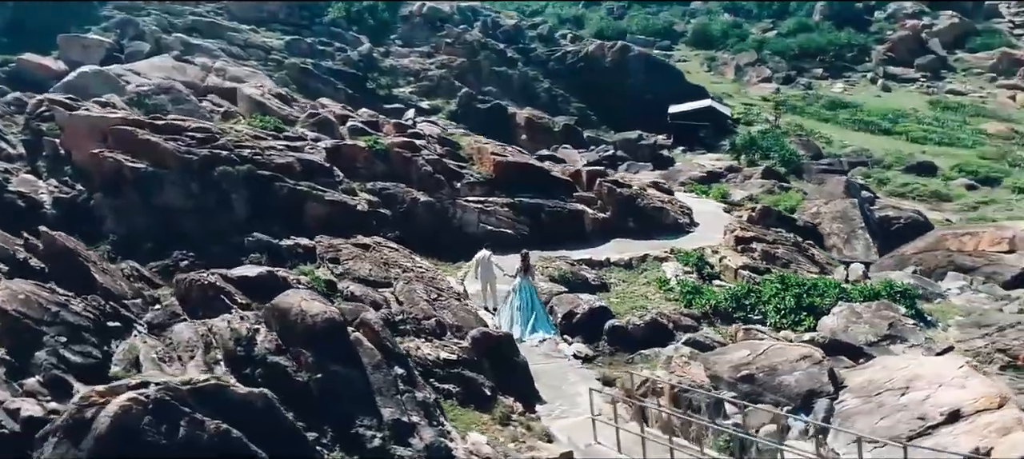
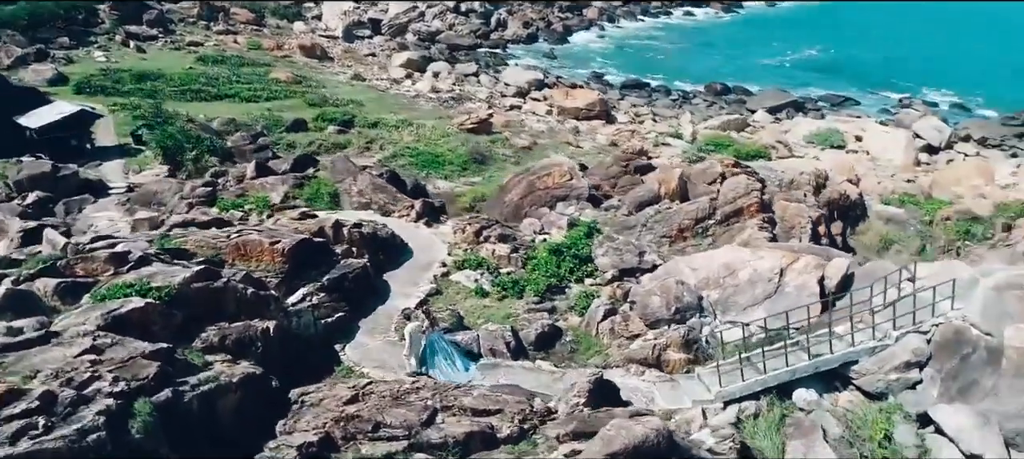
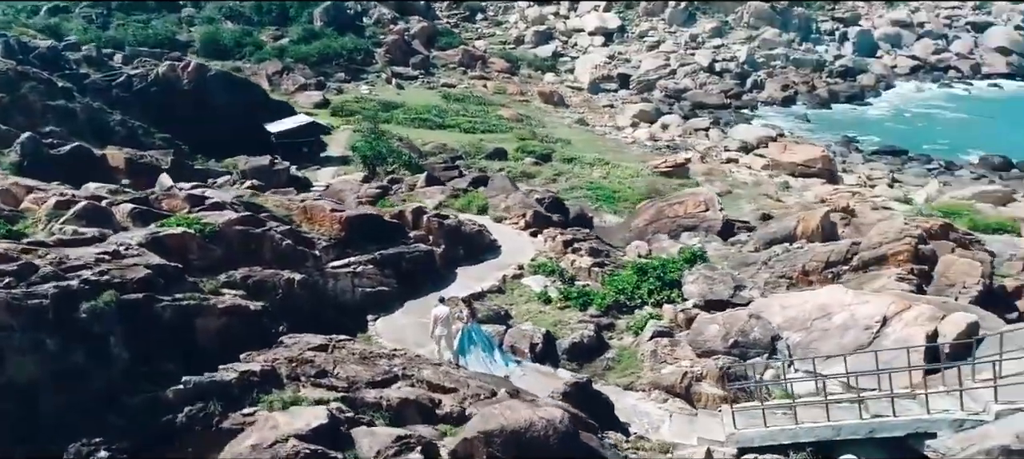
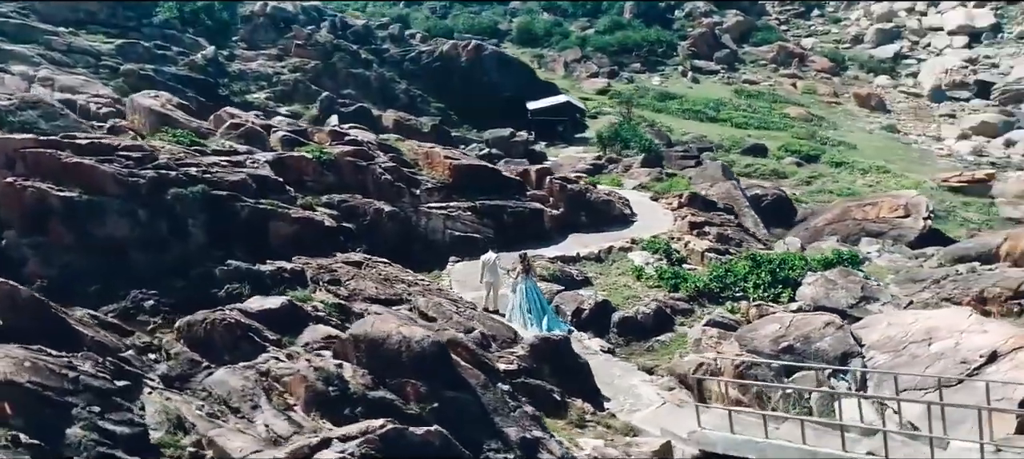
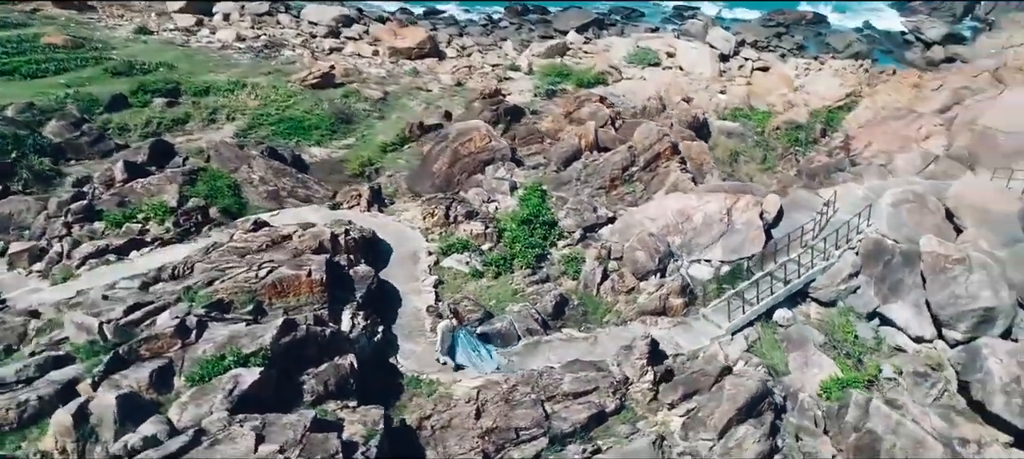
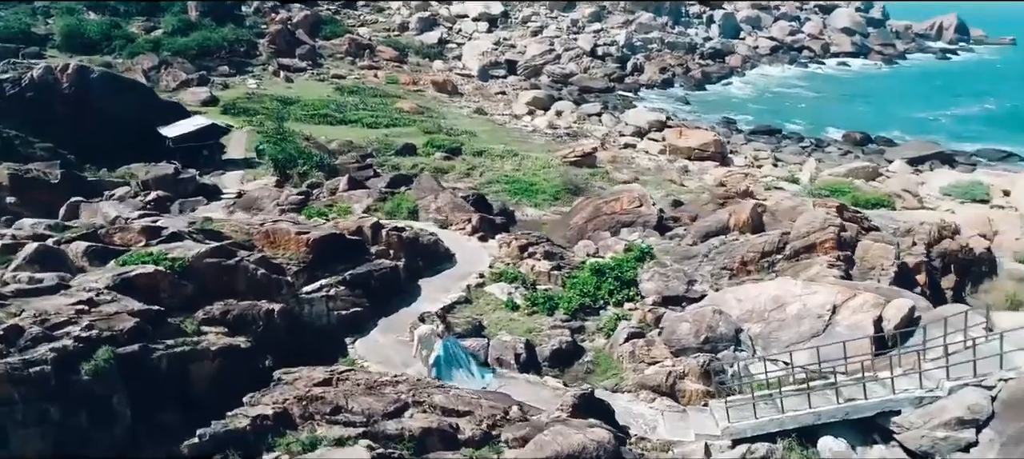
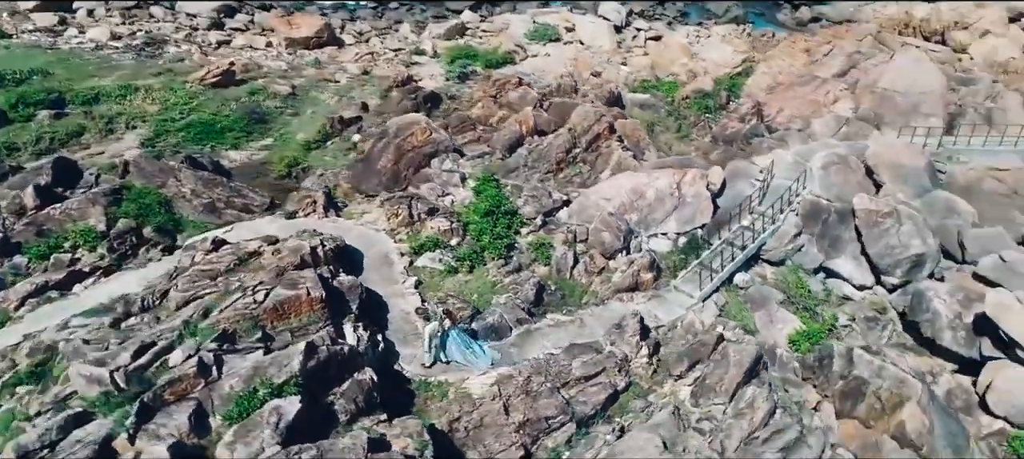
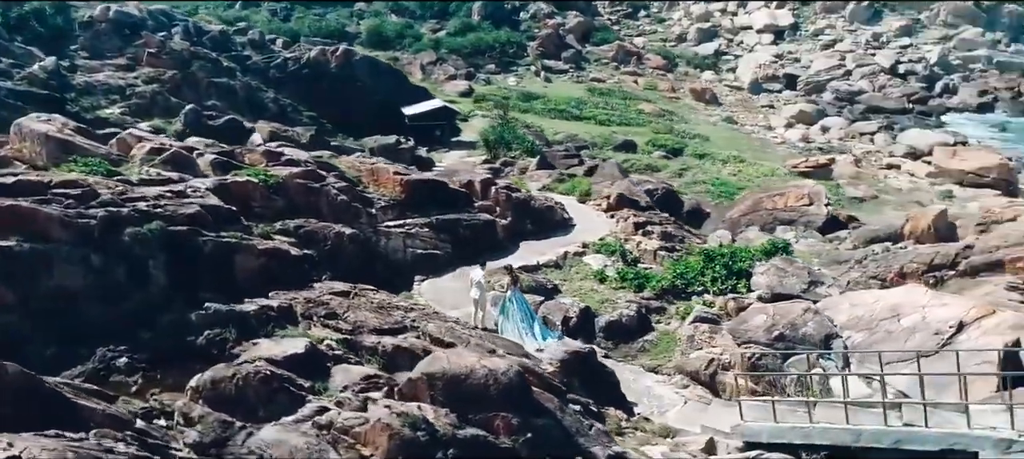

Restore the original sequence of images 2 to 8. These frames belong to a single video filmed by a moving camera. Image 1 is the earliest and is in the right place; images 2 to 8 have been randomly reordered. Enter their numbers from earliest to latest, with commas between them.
4, 8, 3, 6, 2, 5, 7
